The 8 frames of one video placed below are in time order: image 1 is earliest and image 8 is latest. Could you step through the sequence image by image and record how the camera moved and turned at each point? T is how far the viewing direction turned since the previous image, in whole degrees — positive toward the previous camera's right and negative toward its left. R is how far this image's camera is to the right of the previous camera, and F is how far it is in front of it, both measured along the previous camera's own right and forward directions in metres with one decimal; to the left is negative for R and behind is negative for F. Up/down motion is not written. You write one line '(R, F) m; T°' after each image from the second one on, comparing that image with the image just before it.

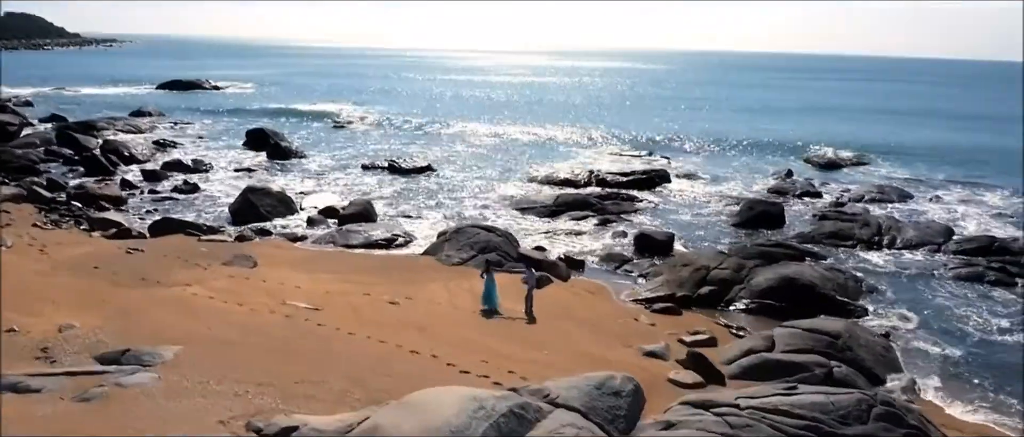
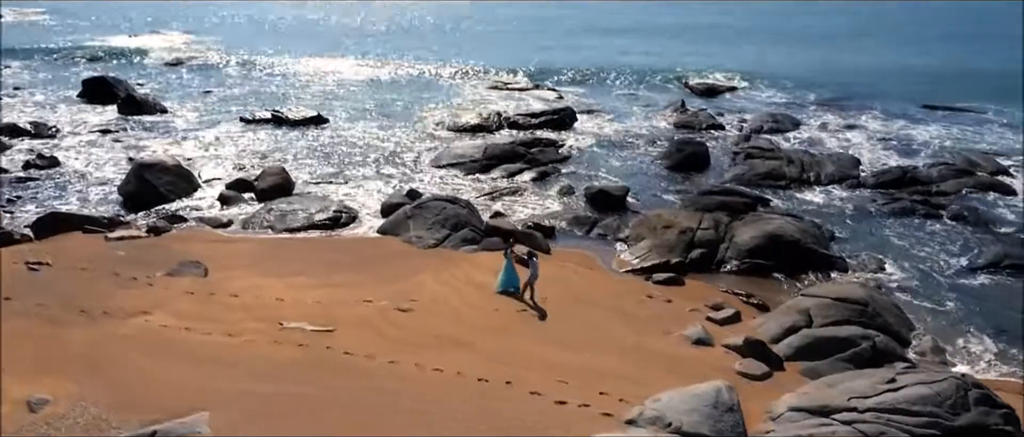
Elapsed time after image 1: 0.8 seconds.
(-3.2, +1.8) m; +13°
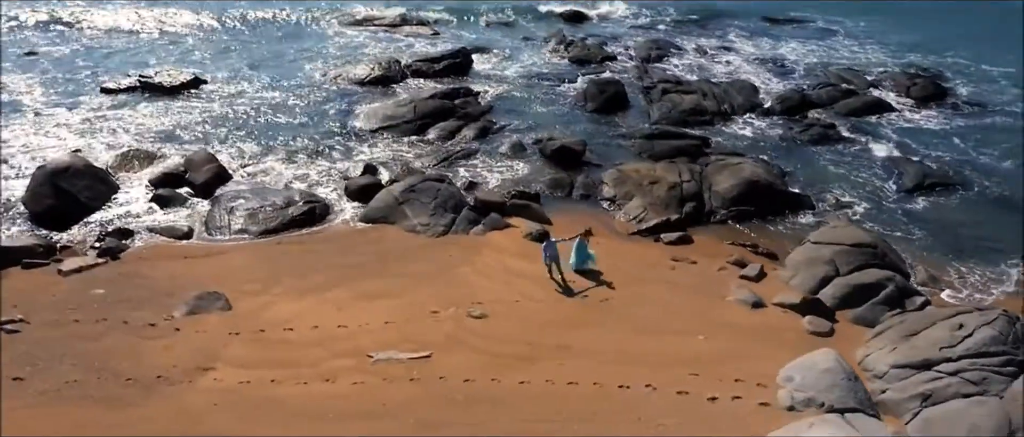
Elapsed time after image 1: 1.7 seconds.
(-4.1, +1.0) m; +15°
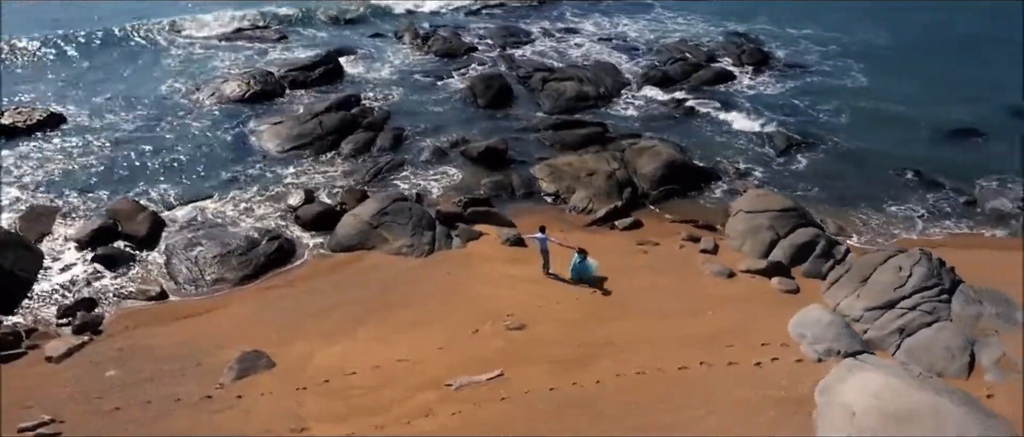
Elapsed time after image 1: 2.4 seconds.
(-3.9, -0.4) m; +15°
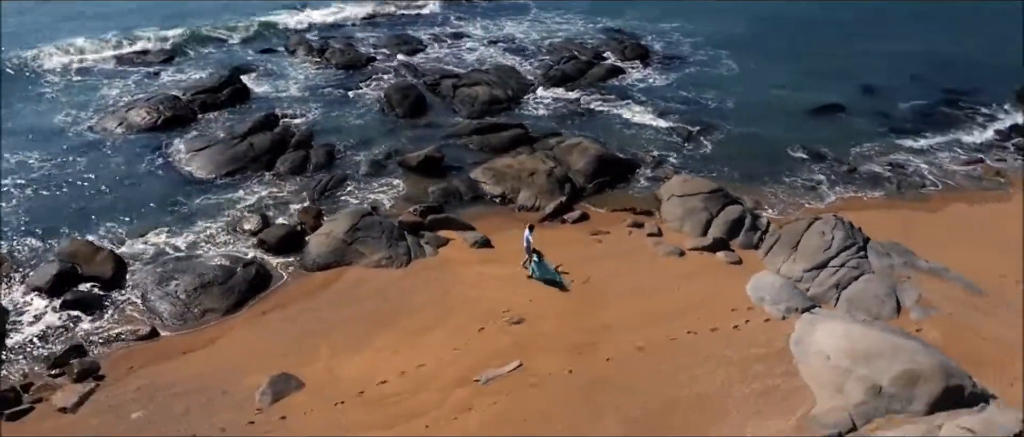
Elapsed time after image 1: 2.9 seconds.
(-2.5, -0.9) m; +11°
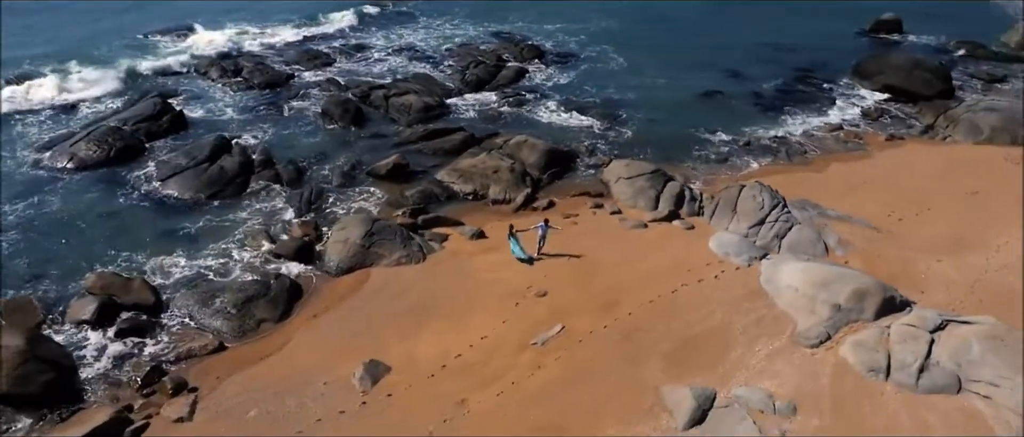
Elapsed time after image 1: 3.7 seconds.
(-3.8, -2.2) m; +12°
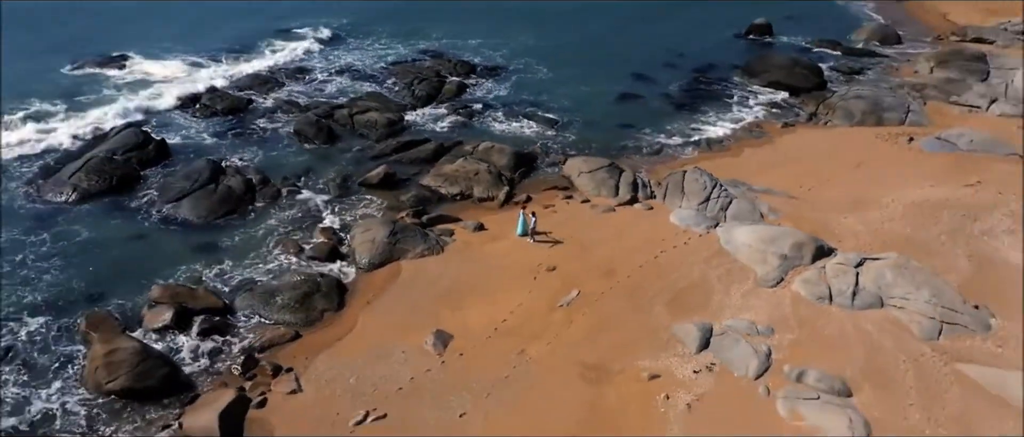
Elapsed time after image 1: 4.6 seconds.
(-3.6, -3.3) m; +9°
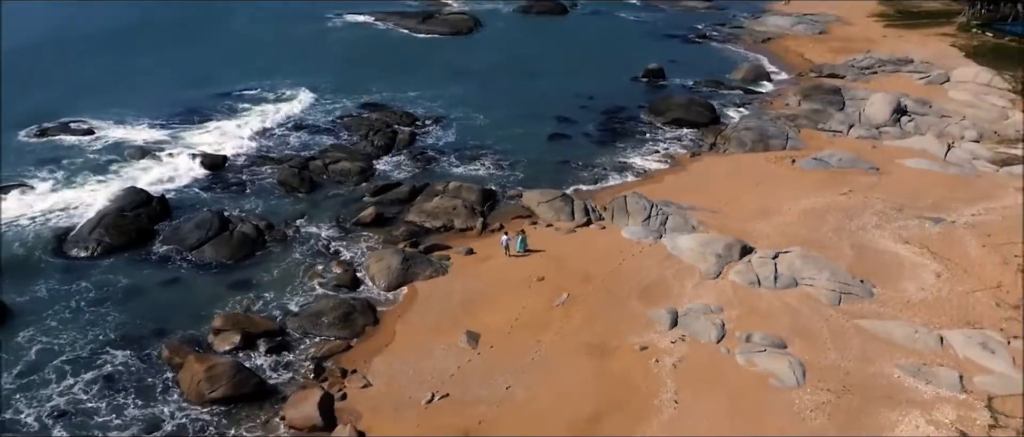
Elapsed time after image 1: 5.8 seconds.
(-3.5, -4.6) m; +8°
